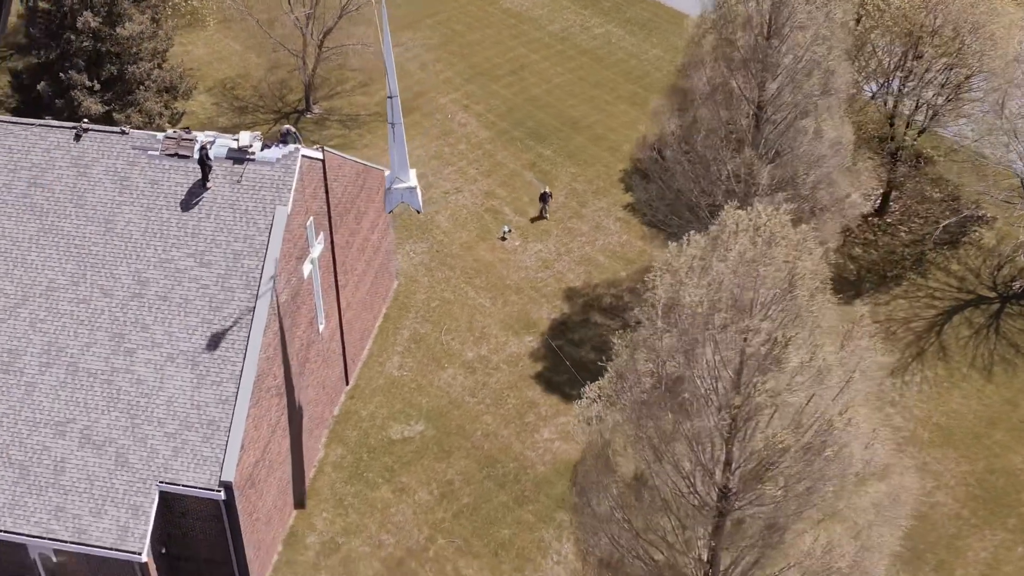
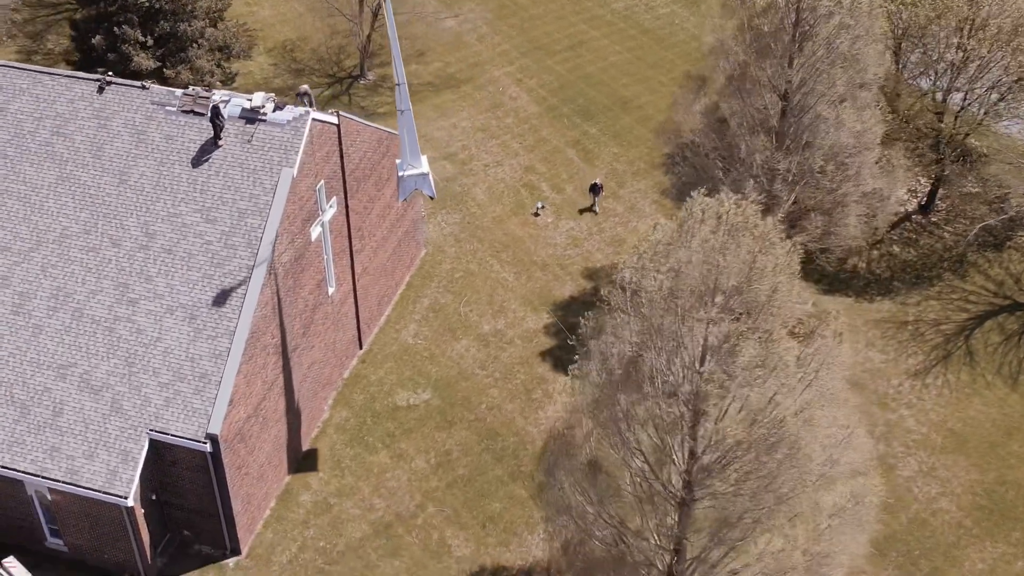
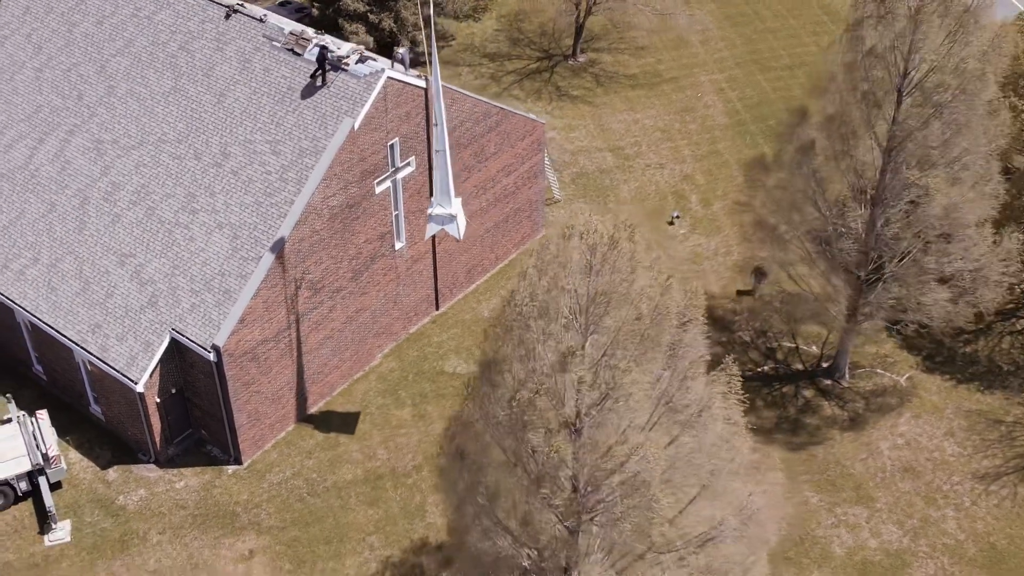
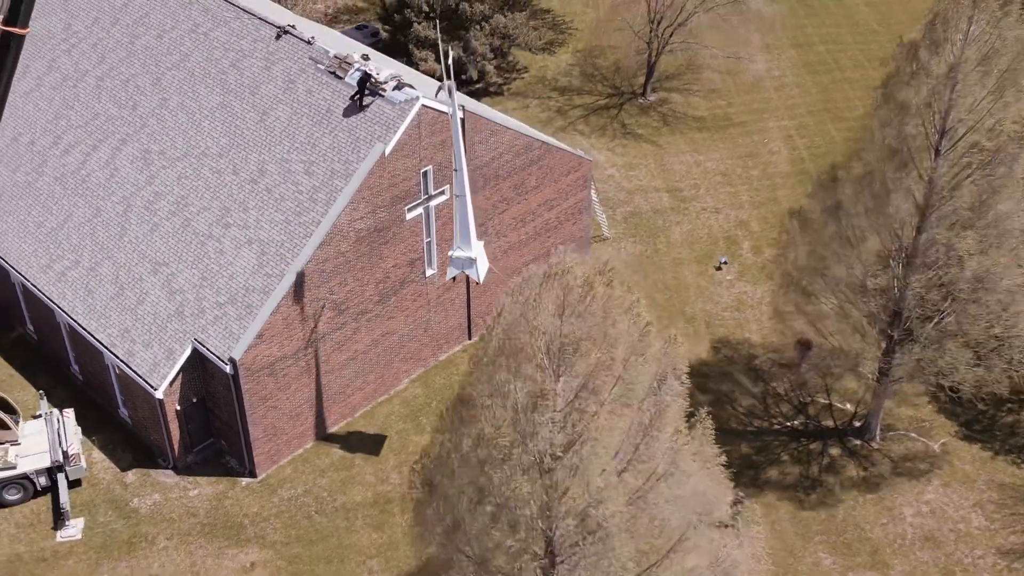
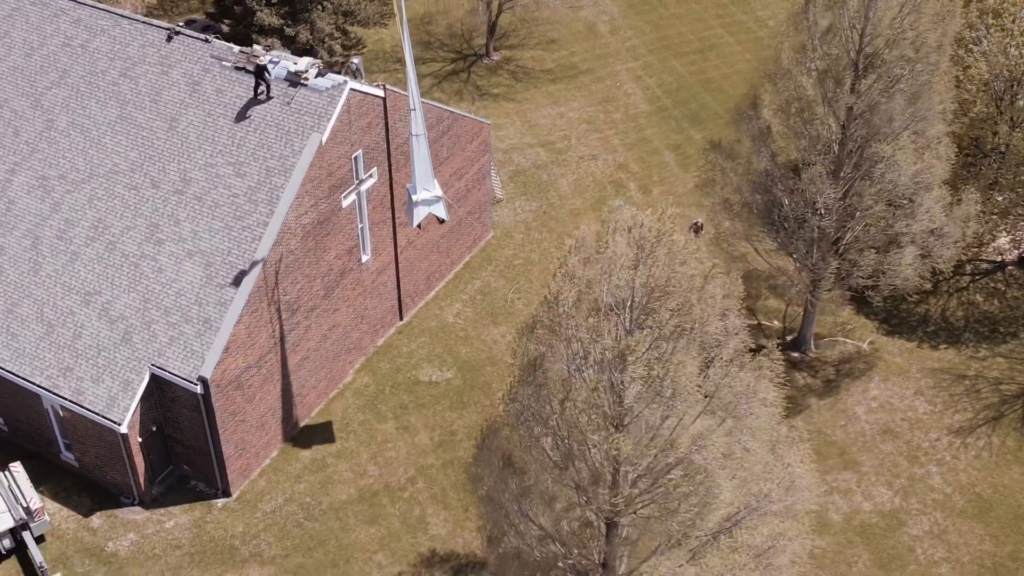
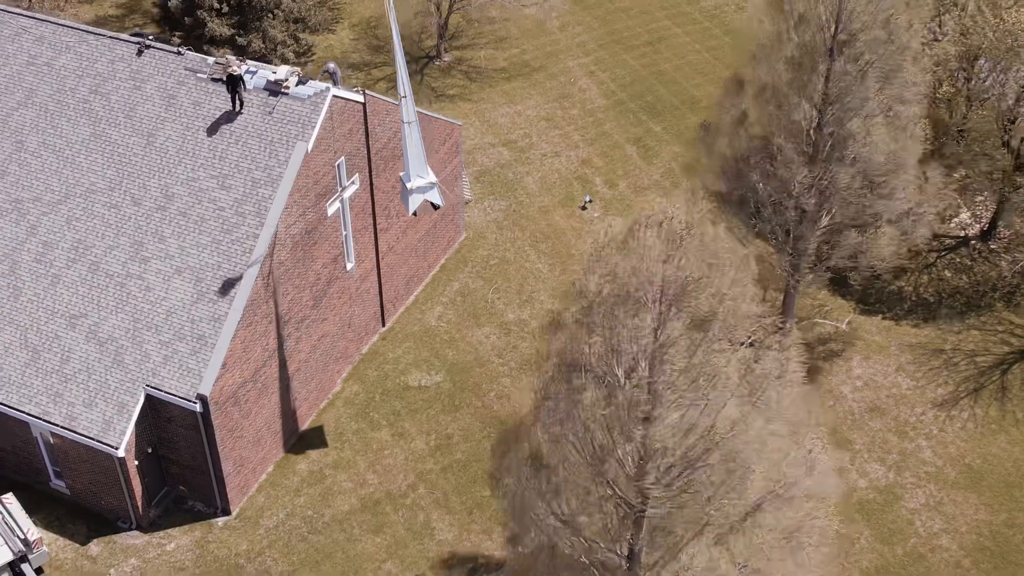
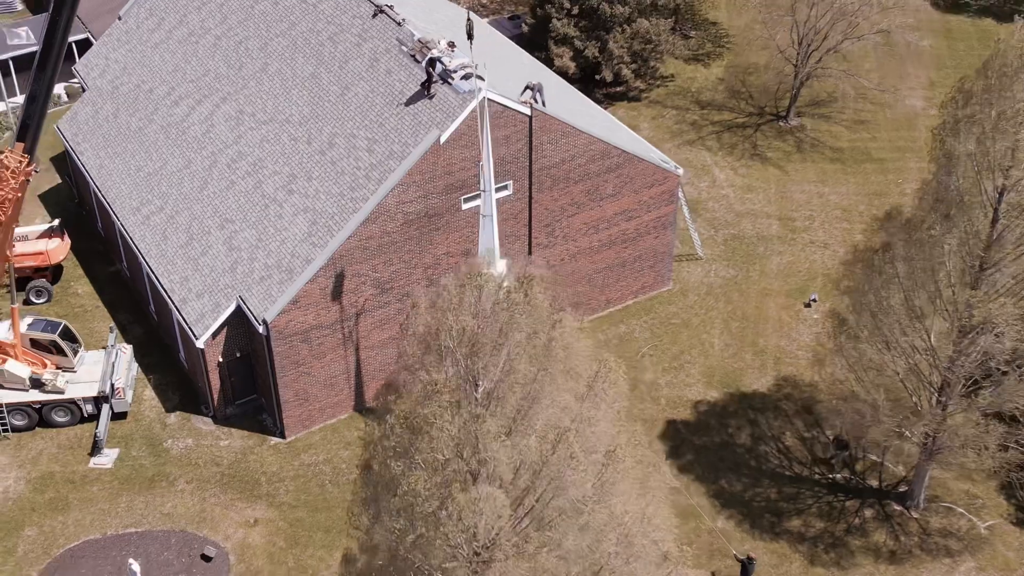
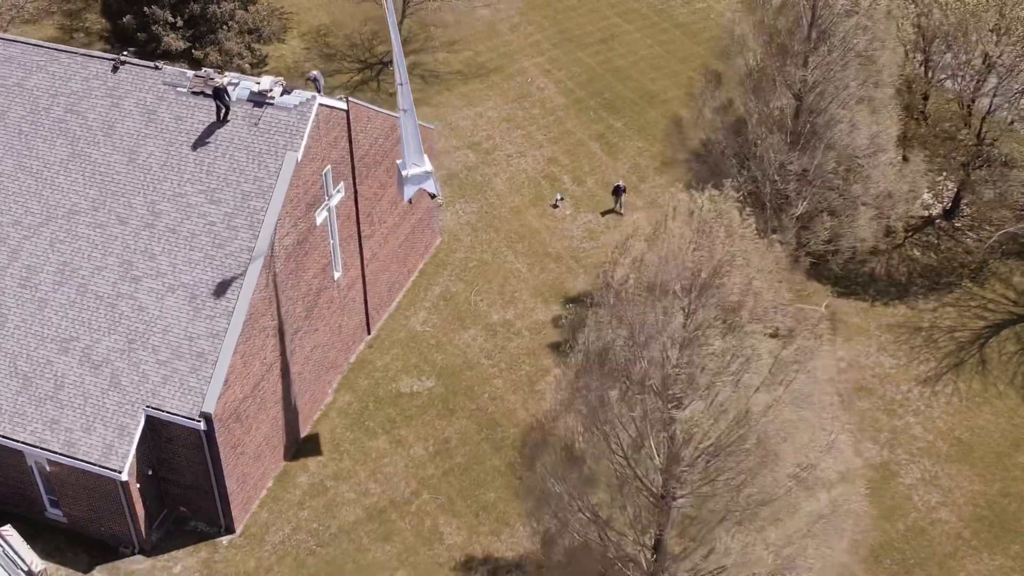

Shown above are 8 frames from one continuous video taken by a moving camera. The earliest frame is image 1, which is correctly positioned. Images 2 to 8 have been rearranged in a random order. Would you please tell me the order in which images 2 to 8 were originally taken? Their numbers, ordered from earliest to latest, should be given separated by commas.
2, 8, 6, 5, 3, 4, 7
